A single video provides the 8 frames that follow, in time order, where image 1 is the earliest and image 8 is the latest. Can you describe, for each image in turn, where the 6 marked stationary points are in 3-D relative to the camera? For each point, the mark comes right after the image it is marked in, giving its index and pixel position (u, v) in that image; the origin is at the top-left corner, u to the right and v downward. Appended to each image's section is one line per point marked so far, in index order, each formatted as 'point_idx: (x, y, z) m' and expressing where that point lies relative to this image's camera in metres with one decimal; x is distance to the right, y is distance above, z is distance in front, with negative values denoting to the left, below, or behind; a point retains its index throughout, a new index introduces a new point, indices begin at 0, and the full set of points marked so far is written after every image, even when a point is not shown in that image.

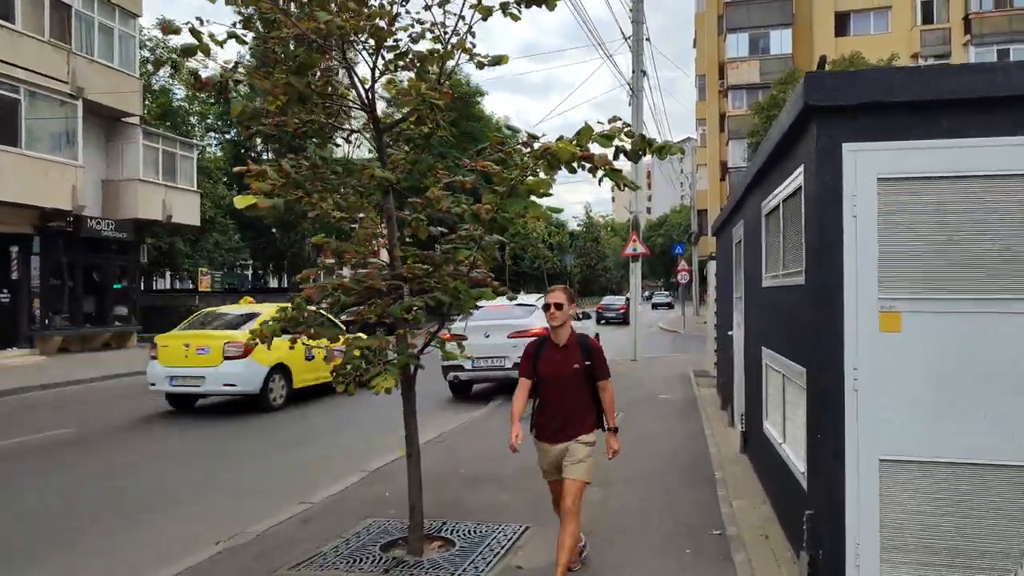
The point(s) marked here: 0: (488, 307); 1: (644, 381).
0: (-0.4, -0.3, +12.2) m
1: (+2.4, -1.7, +13.8) m
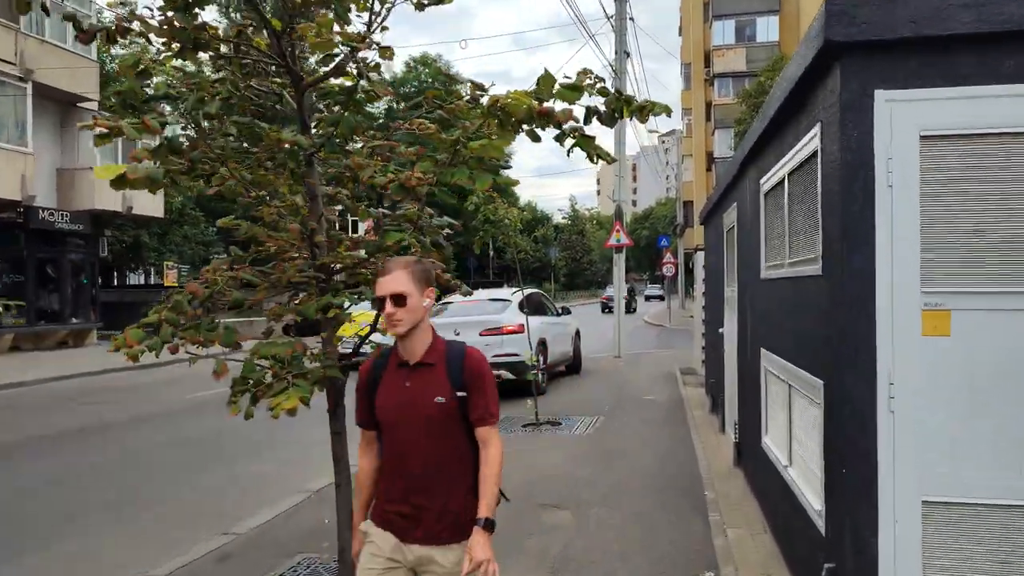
0: (-0.8, -0.2, +11.3) m
1: (+2.0, -1.6, +13.0) m
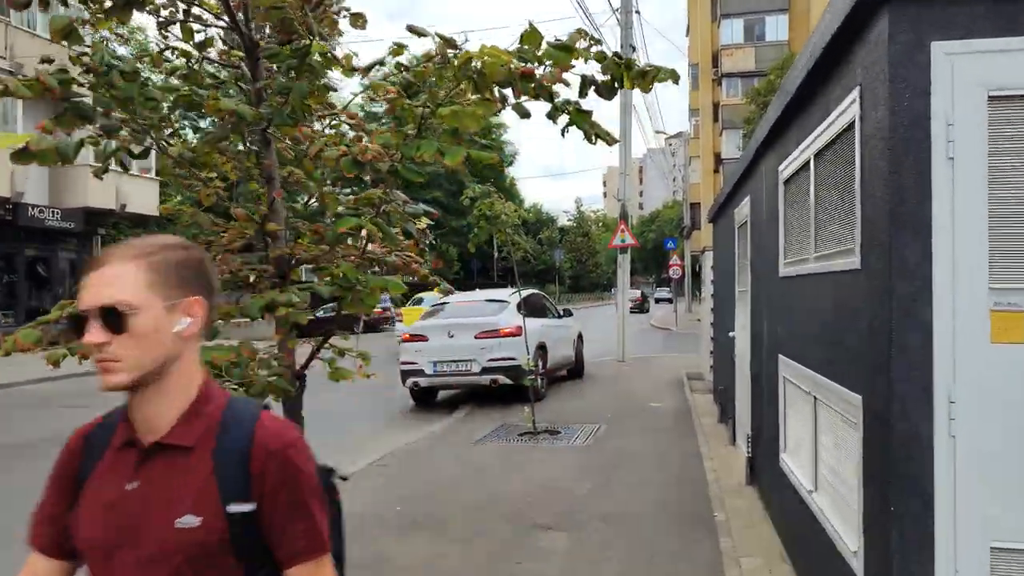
0: (-0.8, -0.2, +10.8) m
1: (+2.0, -1.6, +12.5) m
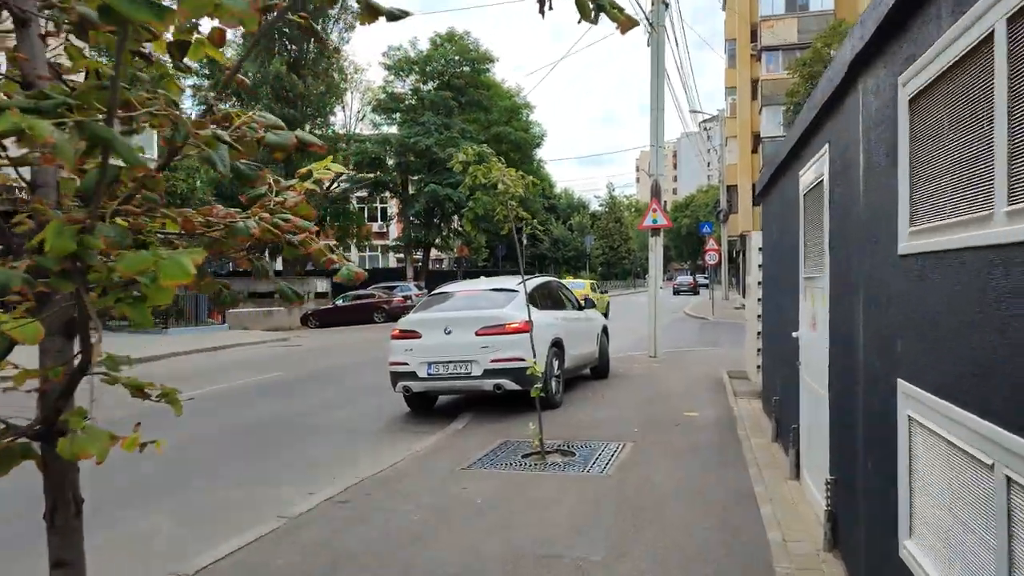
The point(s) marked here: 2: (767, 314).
0: (-0.7, -0.1, +9.2) m
1: (+2.2, -1.4, +10.8) m
2: (+2.8, -0.3, +8.2) m
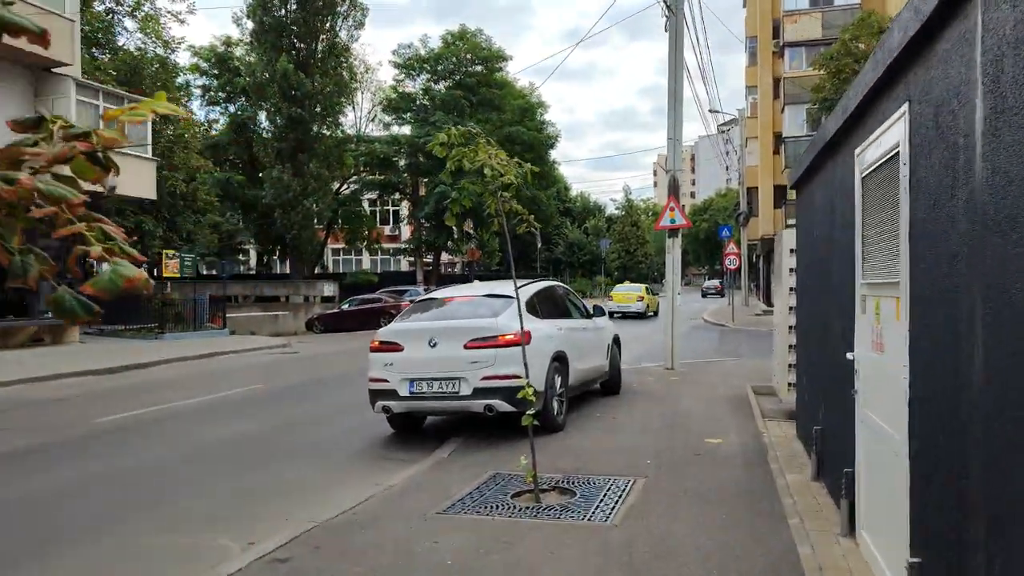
0: (-0.7, -0.1, +8.1) m
1: (+2.2, -1.5, +9.6) m
2: (+2.7, -0.3, +7.1) m
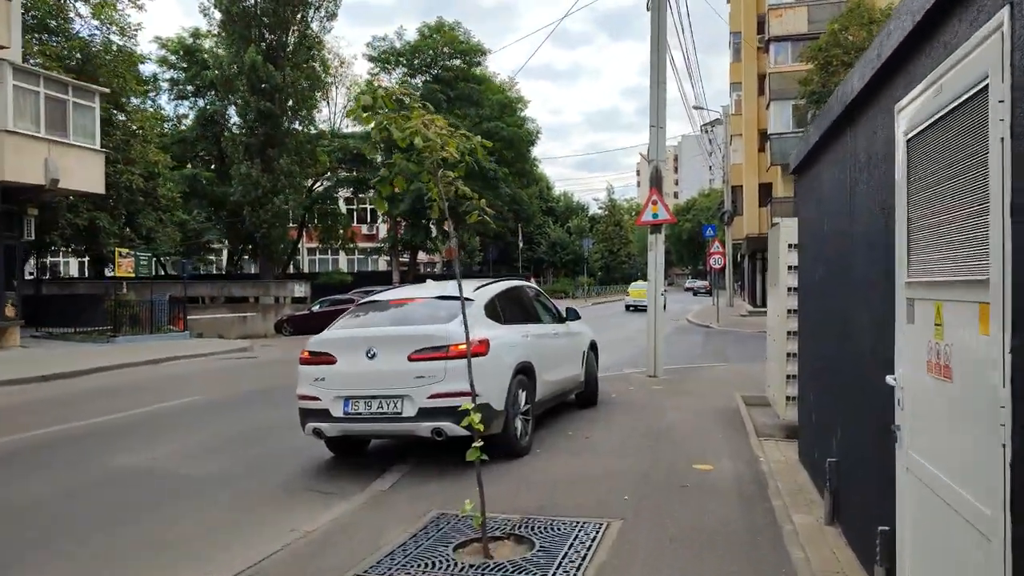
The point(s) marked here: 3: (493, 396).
0: (-1.1, -0.1, +6.9) m
1: (+1.7, -1.5, +8.5) m
2: (+2.4, -0.3, +6.0) m
3: (-0.2, -0.9, +6.2) m
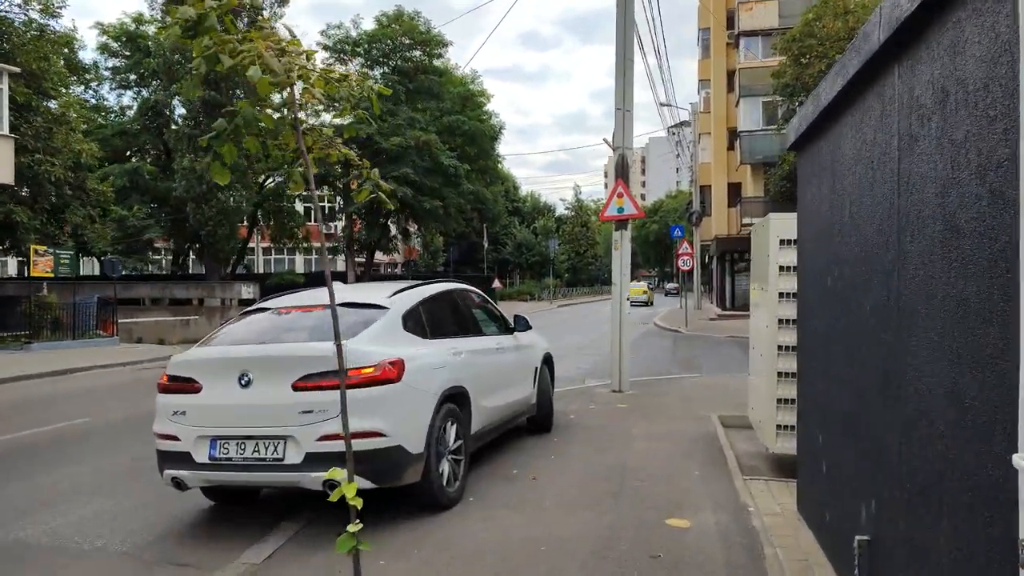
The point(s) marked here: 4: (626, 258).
0: (-1.6, -0.2, +5.5) m
1: (+1.1, -1.5, +7.2) m
2: (+1.9, -0.4, +4.7) m
3: (-0.7, -0.9, +4.7) m
4: (+1.7, +0.4, +11.0) m
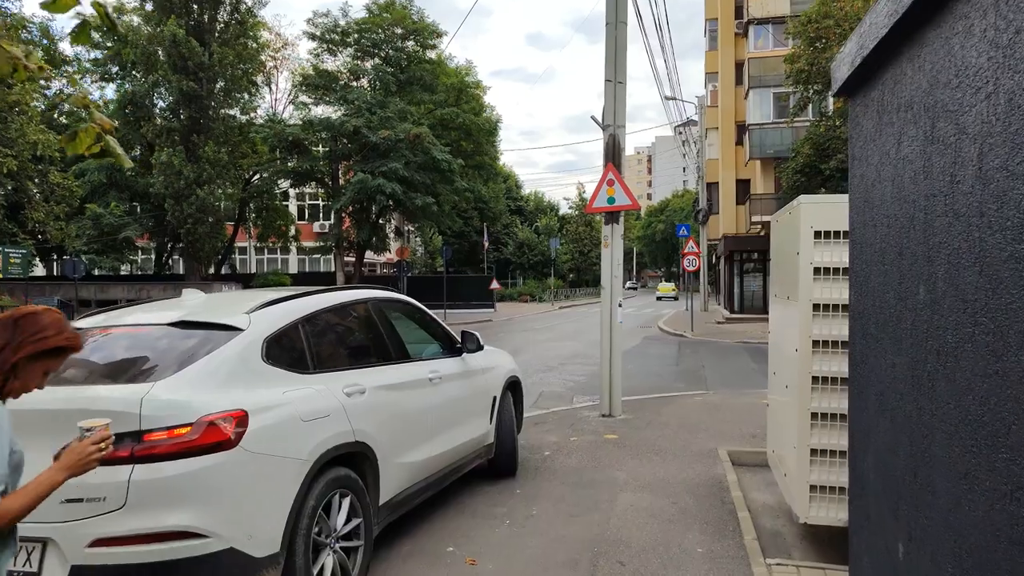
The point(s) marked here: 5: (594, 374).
0: (-2.0, -0.2, +3.8) m
1: (+0.8, -1.6, +5.5) m
2: (+1.5, -0.4, +3.0) m
3: (-1.1, -1.0, +3.1) m
4: (+1.3, +0.4, +9.3) m
5: (+1.4, -1.5, +12.9) m
